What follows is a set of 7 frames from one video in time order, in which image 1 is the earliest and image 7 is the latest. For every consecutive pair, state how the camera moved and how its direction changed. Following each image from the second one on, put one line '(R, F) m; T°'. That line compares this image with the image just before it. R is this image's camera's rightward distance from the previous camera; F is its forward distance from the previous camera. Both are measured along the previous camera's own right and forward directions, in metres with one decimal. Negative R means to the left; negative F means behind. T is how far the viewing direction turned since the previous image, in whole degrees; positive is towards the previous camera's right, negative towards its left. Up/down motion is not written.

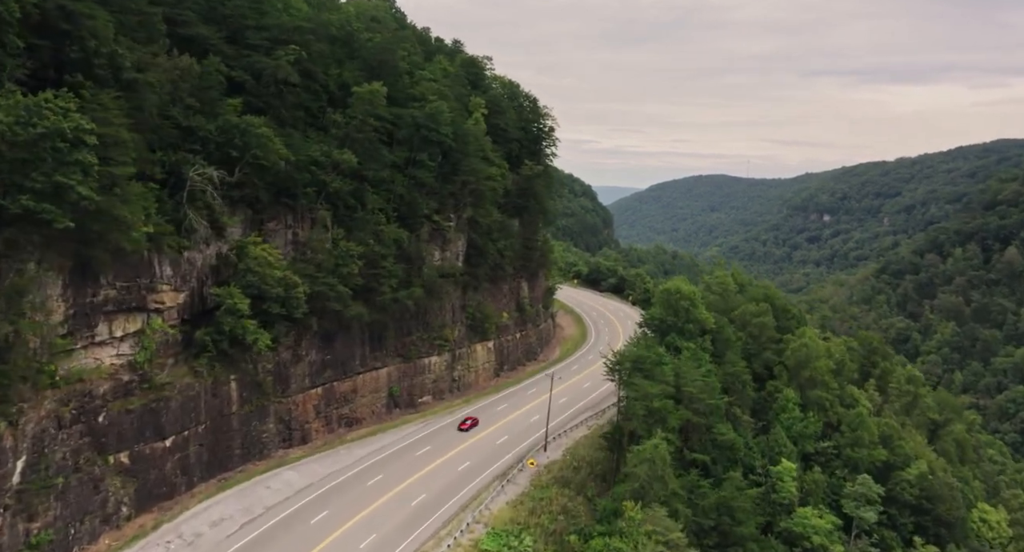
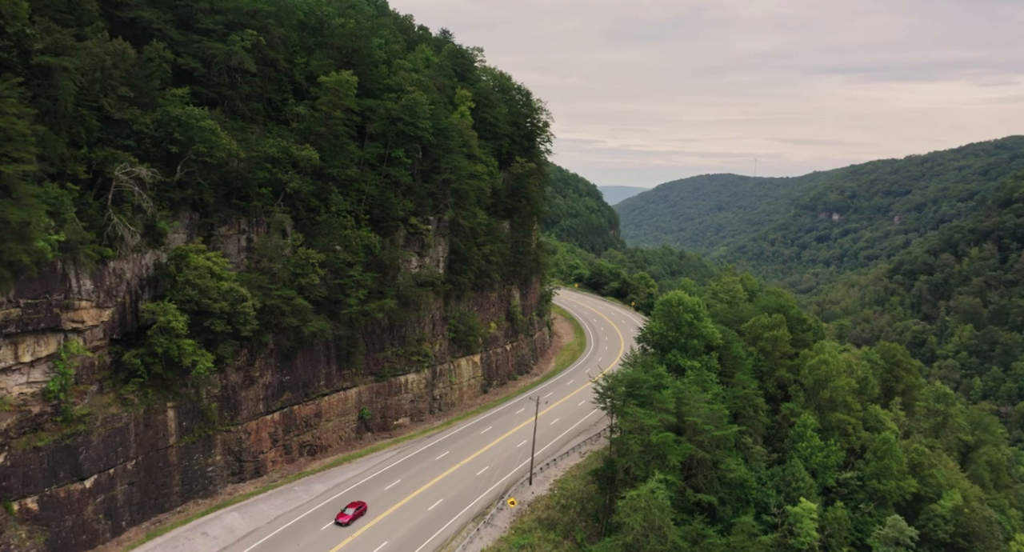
(+1.3, +5.0) m; -1°
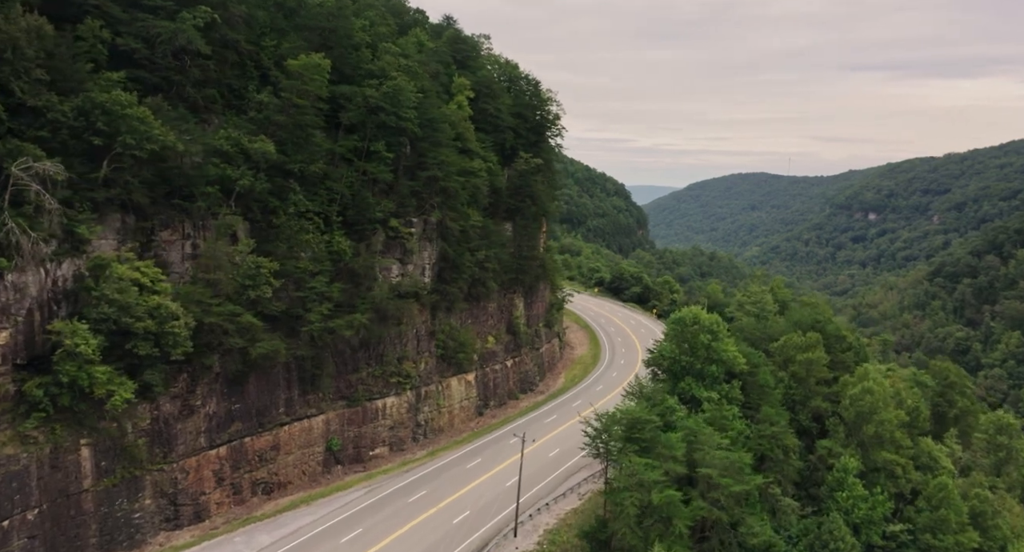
(+1.9, +5.9) m; -2°
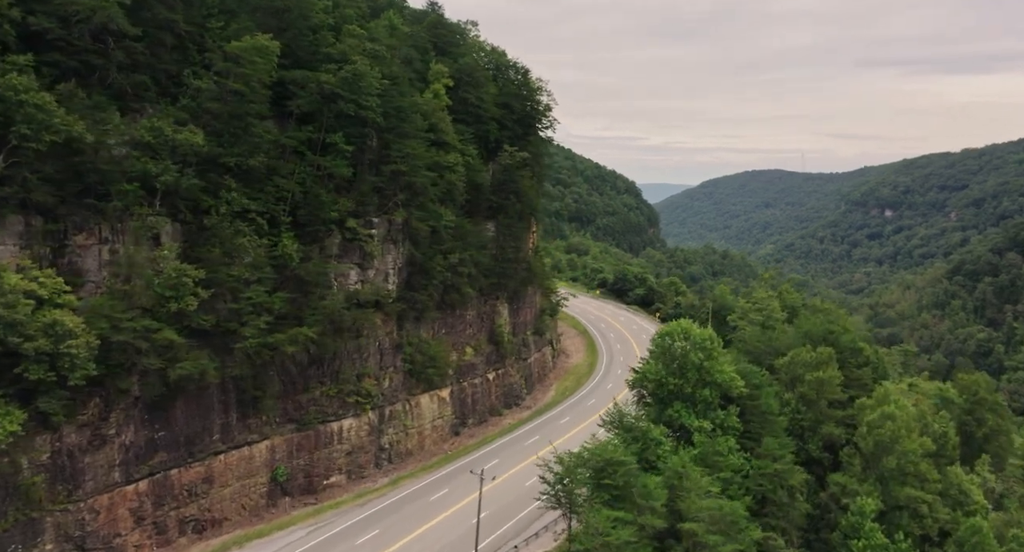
(+1.9, +4.6) m; -1°
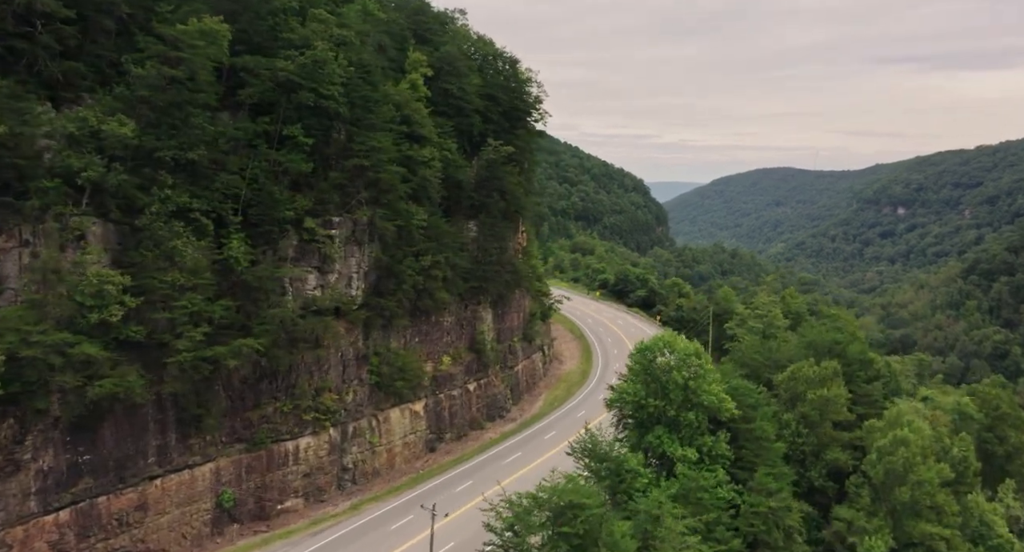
(+1.6, +3.3) m; -1°
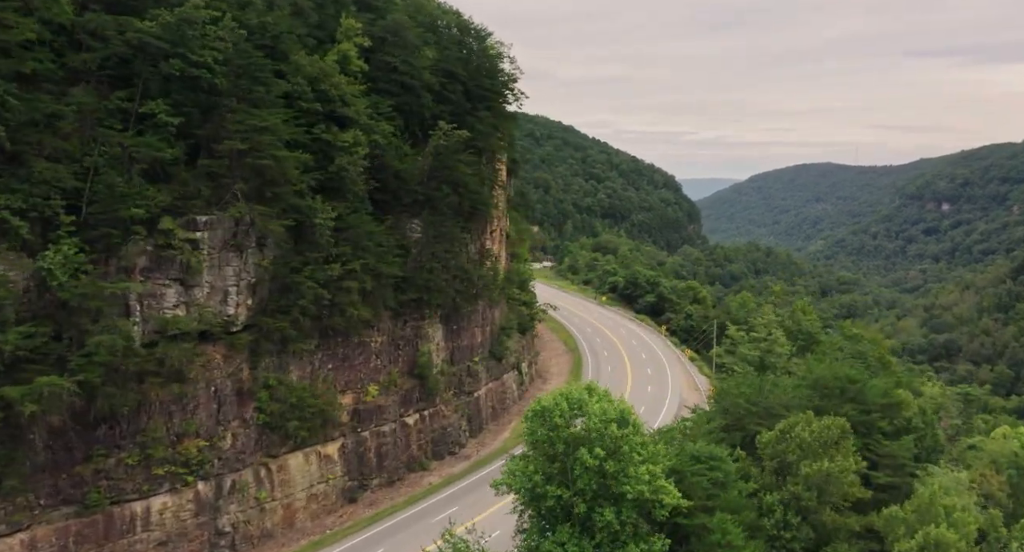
(+4.1, +7.9) m; -3°
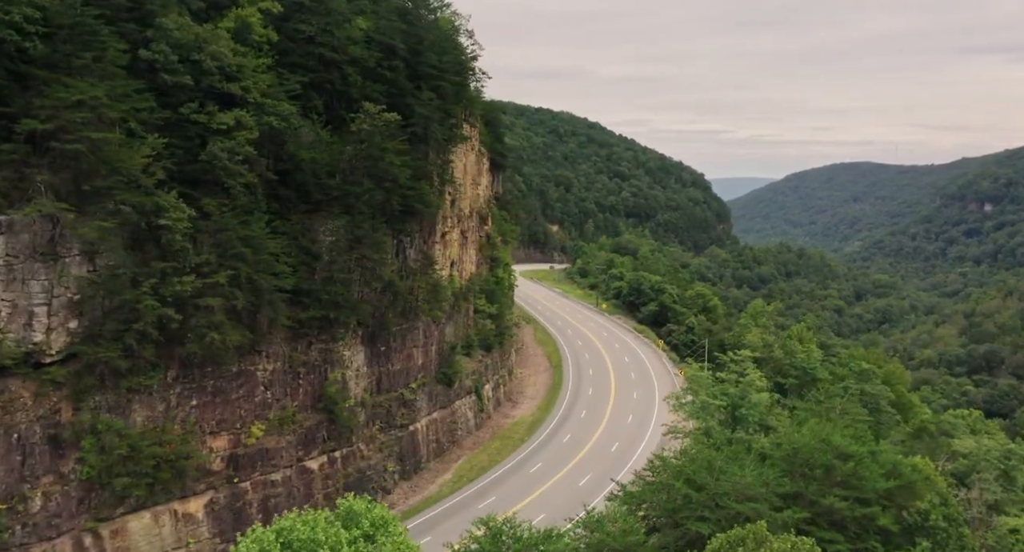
(+4.0, +6.8) m; -2°
